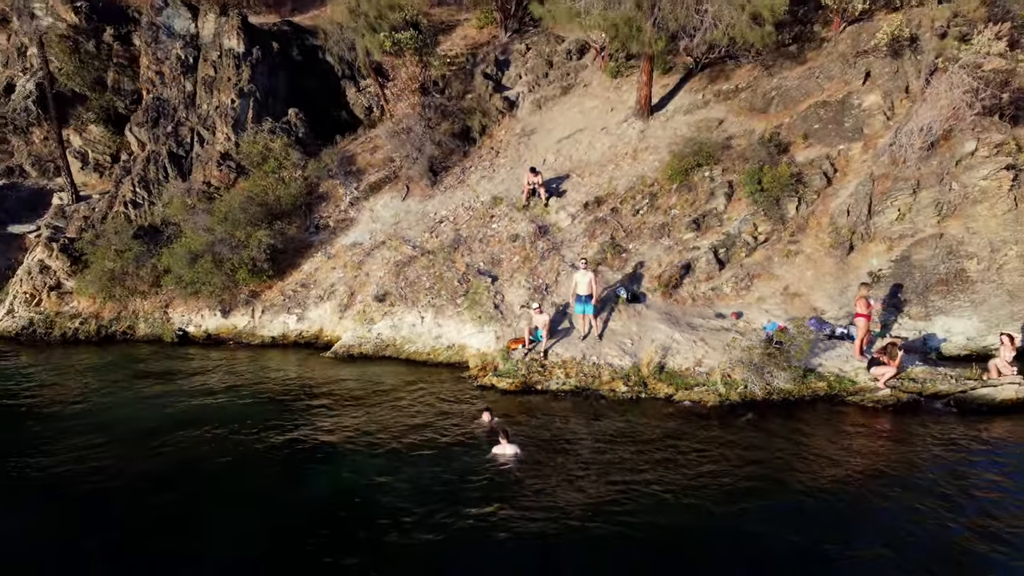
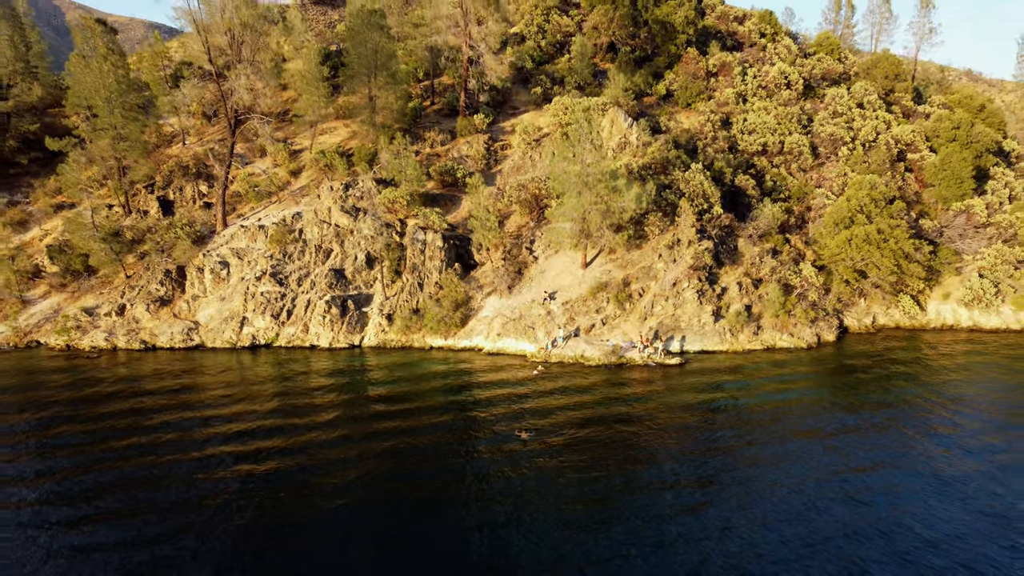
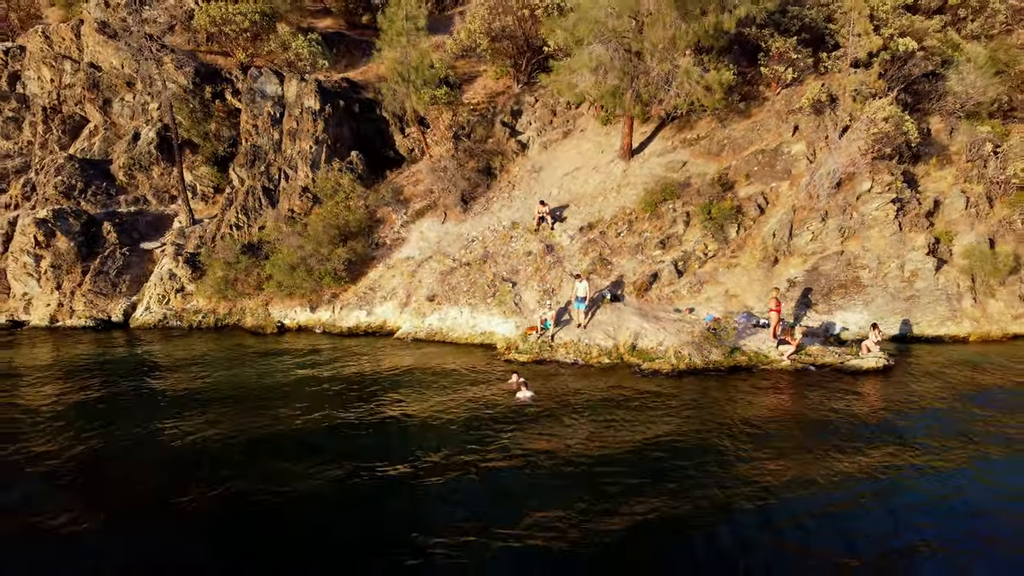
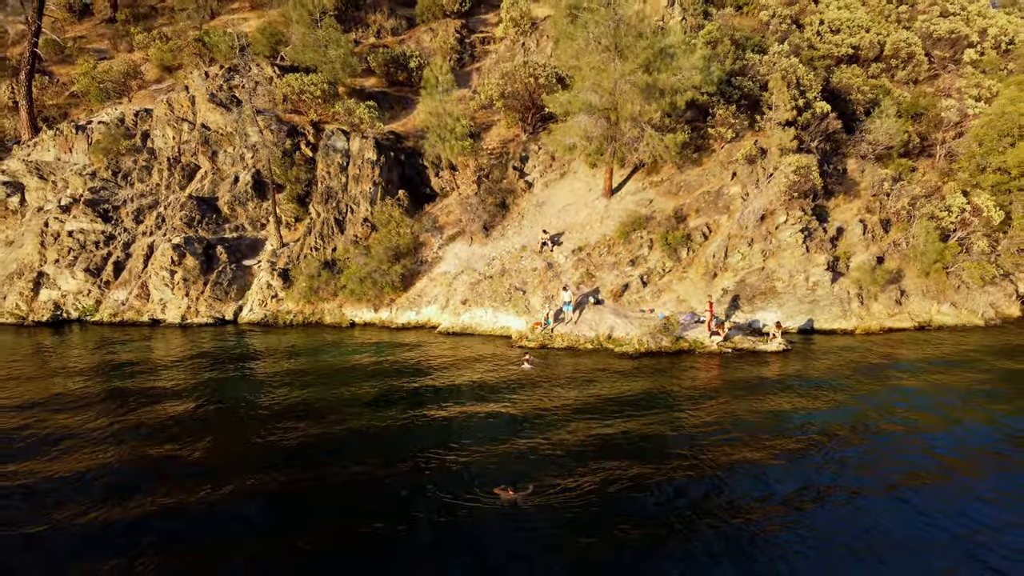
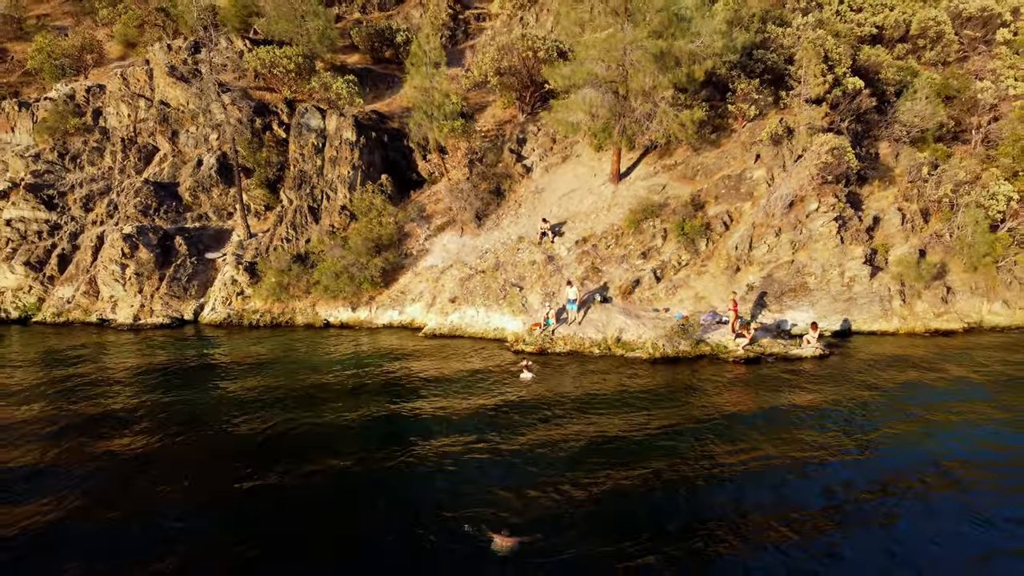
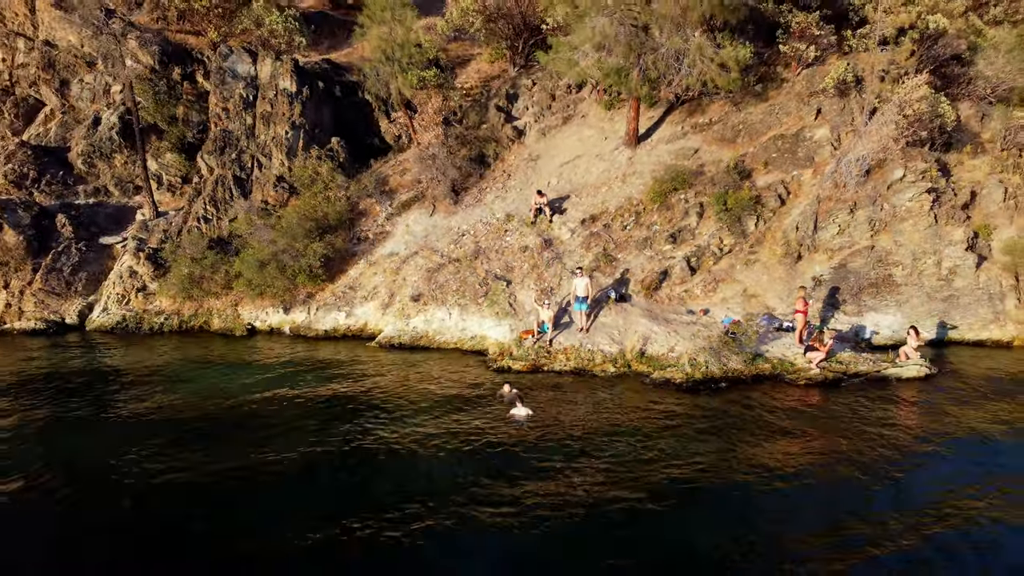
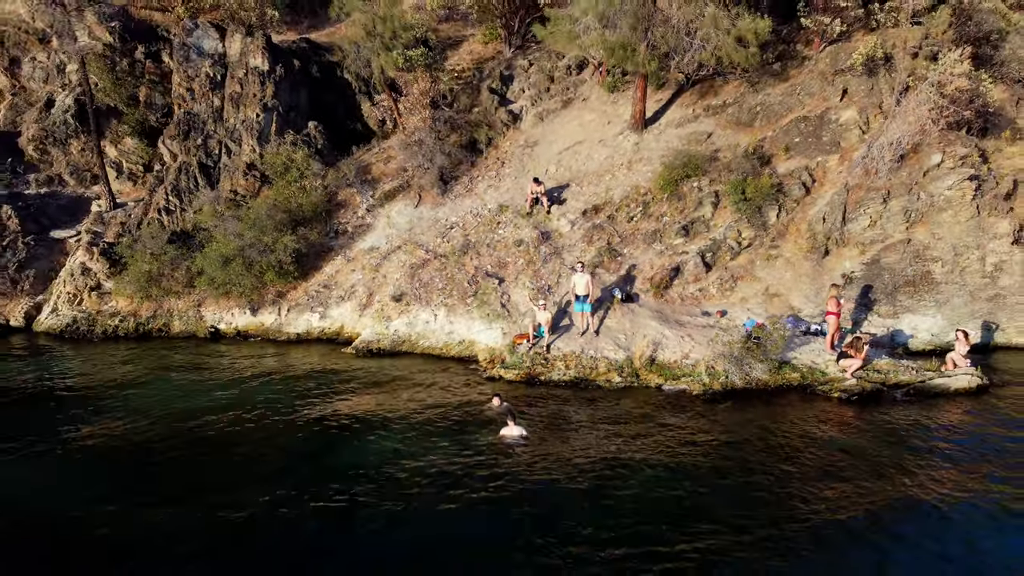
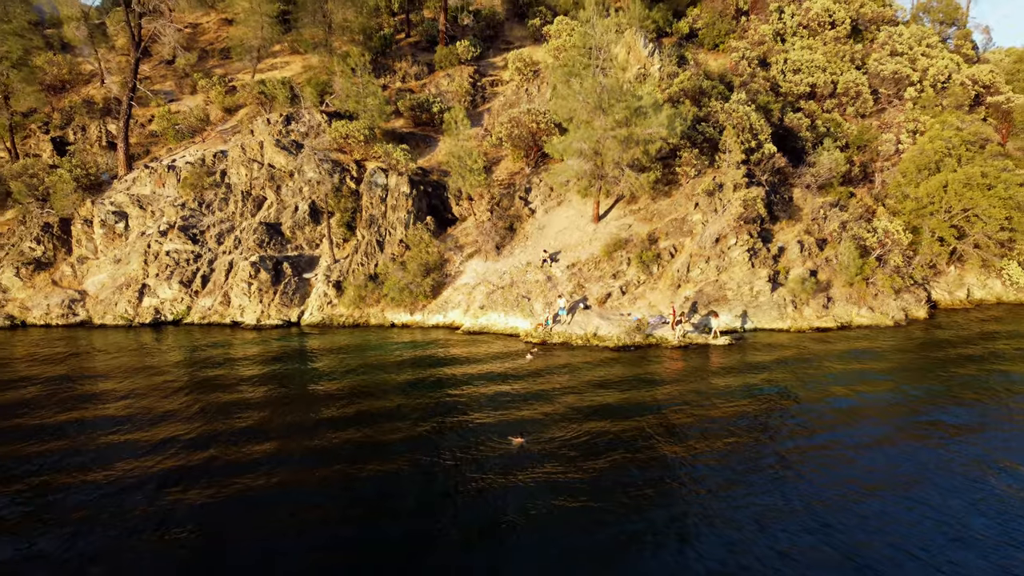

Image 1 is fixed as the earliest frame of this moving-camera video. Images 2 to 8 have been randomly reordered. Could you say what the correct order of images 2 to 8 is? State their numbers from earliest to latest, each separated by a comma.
7, 6, 3, 5, 4, 8, 2
